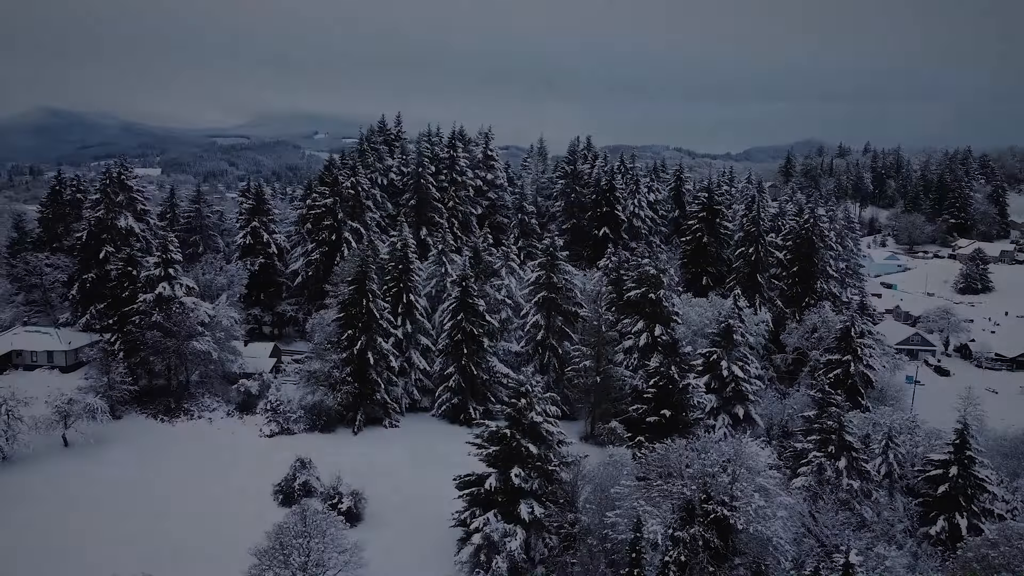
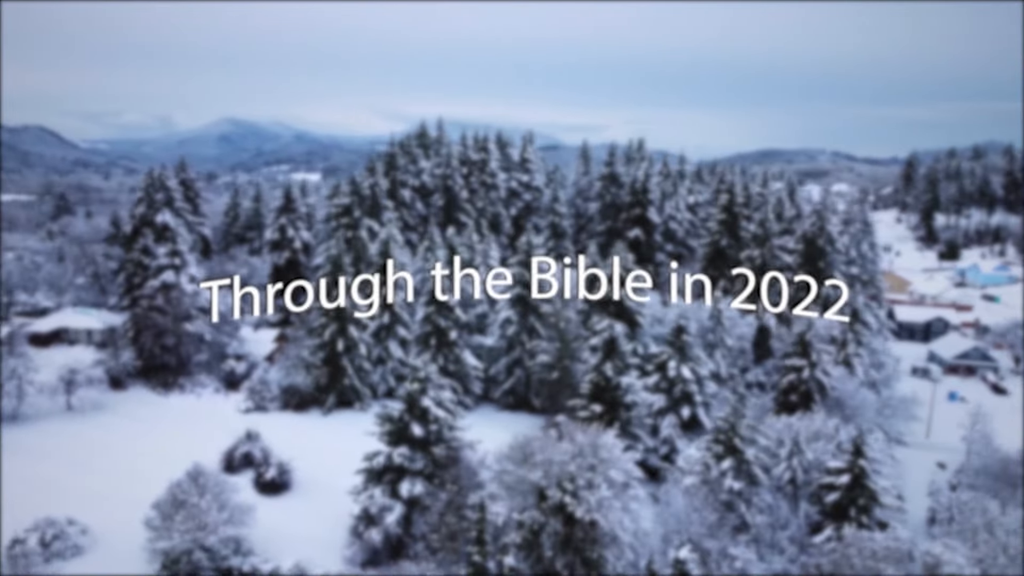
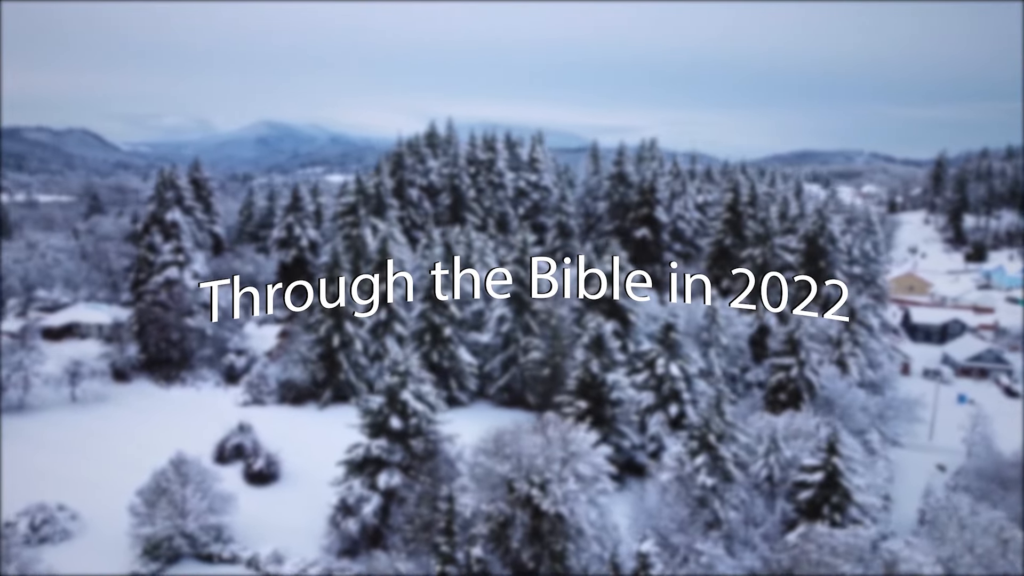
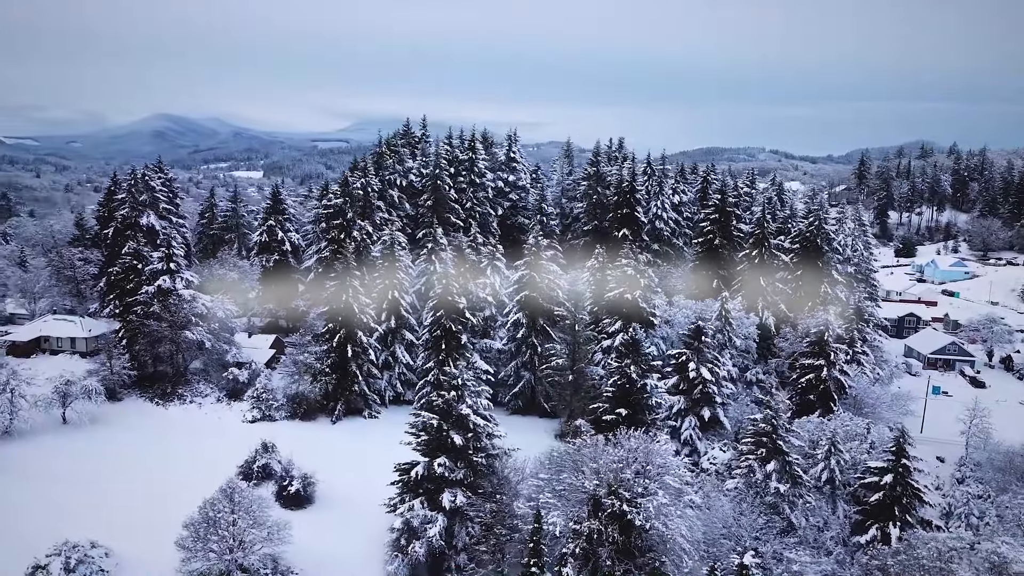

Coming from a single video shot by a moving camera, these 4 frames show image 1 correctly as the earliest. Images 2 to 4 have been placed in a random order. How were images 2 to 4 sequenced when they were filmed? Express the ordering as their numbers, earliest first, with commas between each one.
4, 2, 3
